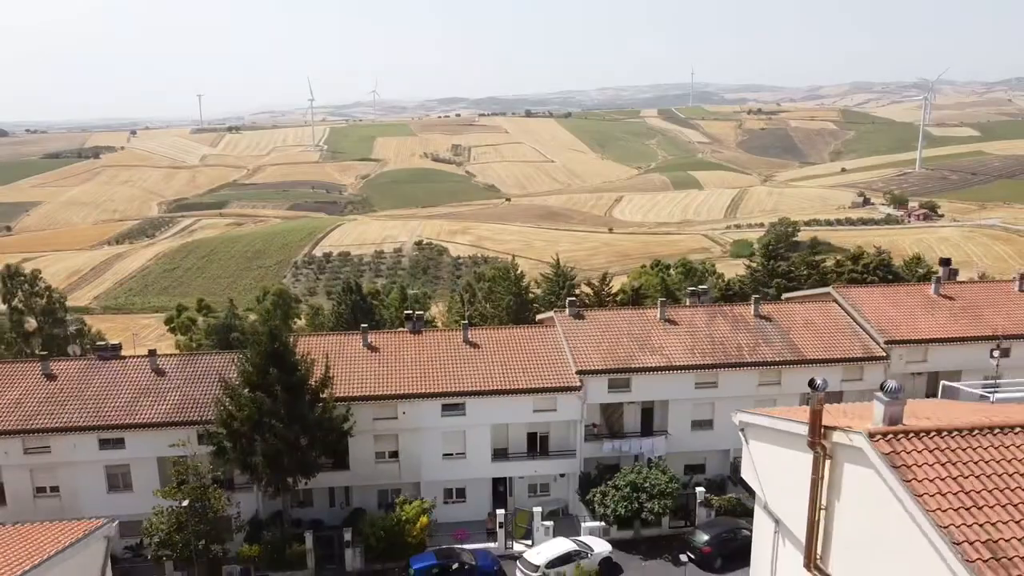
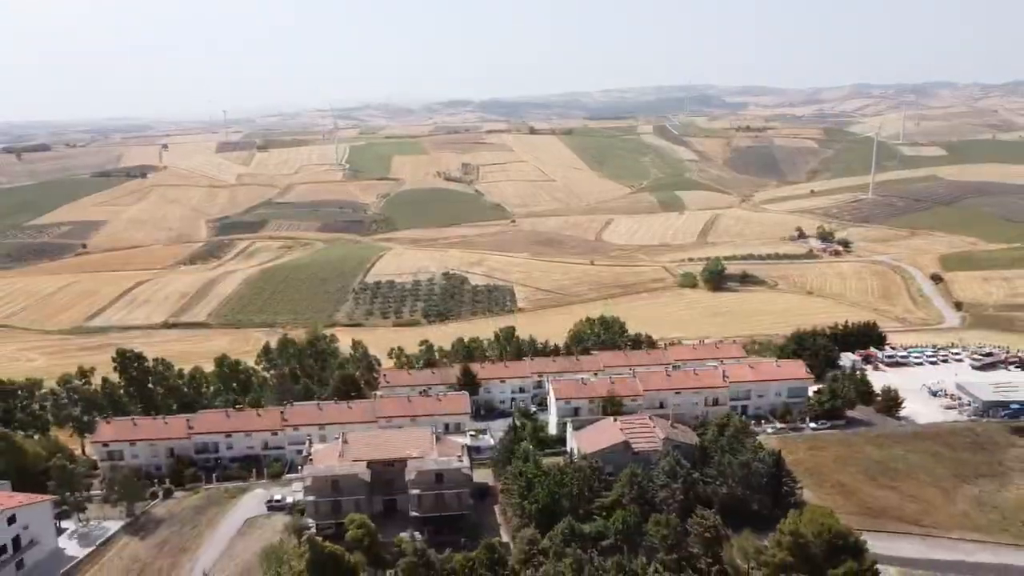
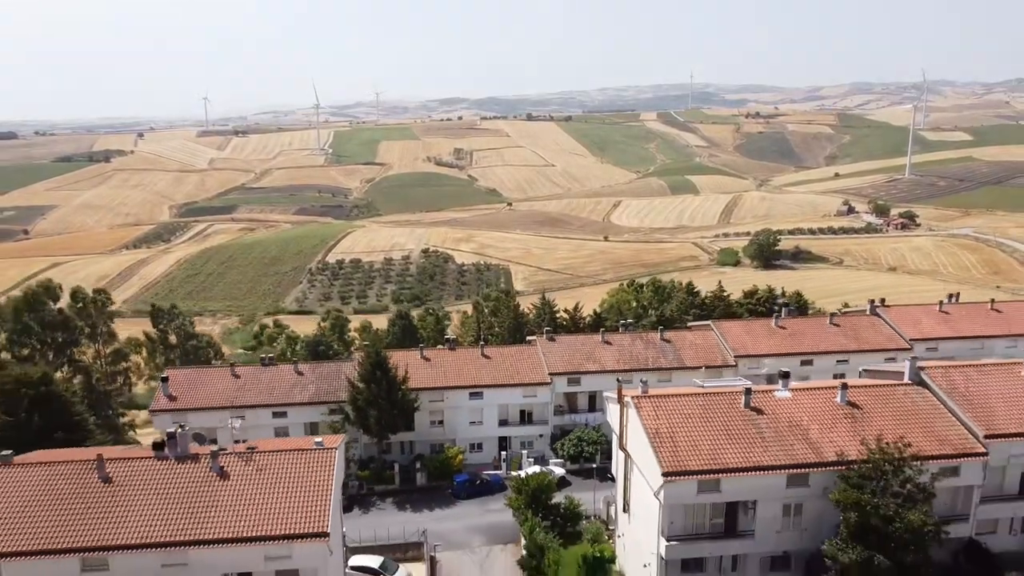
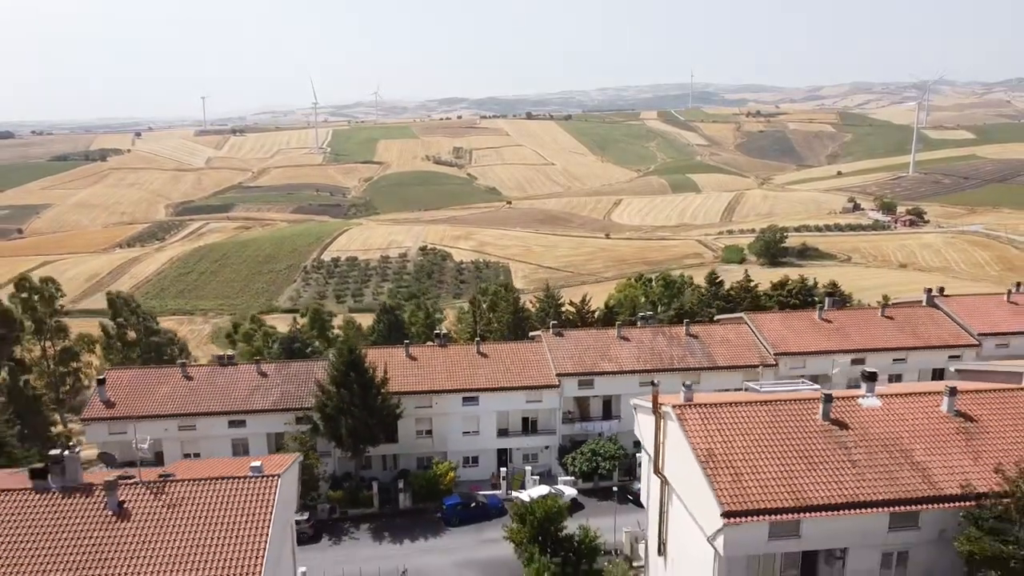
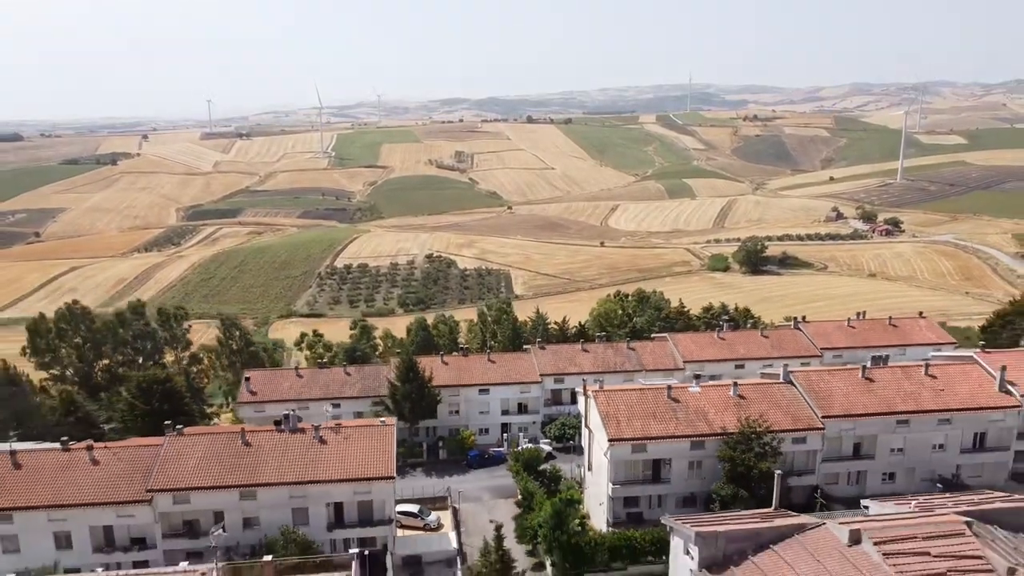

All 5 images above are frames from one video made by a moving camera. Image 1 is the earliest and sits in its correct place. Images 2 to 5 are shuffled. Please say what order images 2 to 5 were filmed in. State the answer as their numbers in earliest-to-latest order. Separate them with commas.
4, 3, 5, 2
